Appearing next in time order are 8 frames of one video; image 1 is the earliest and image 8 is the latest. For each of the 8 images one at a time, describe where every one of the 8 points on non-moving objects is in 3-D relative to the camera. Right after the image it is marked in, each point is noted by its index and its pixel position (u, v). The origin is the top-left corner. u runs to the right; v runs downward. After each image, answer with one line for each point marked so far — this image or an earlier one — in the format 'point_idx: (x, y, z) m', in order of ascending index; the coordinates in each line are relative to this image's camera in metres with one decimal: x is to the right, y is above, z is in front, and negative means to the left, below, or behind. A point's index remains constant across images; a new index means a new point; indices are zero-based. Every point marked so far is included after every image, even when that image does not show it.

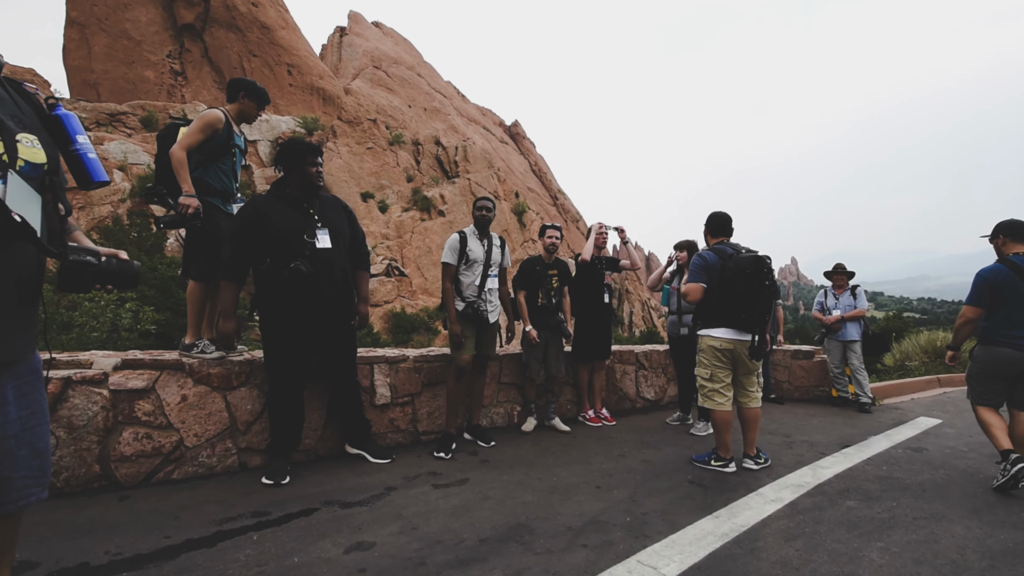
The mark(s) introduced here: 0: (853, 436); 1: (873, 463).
0: (+4.0, -1.7, +5.5) m
1: (+3.4, -1.7, +4.4) m
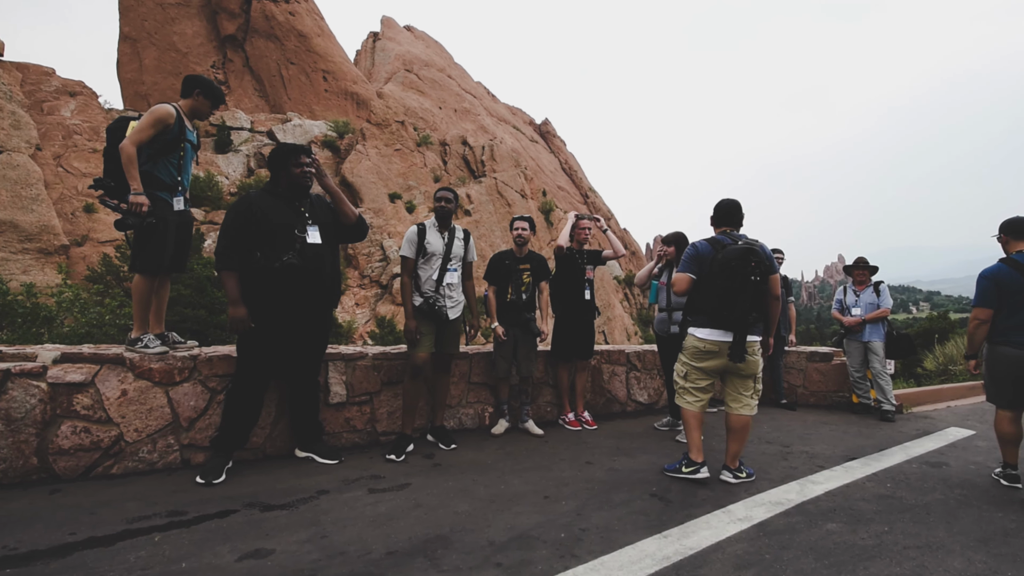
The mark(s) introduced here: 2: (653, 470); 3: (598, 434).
0: (+3.8, -1.7, +4.9) m
1: (+3.1, -1.6, +3.9) m
2: (+1.2, -1.5, +3.9) m
3: (+0.9, -1.5, +4.9) m
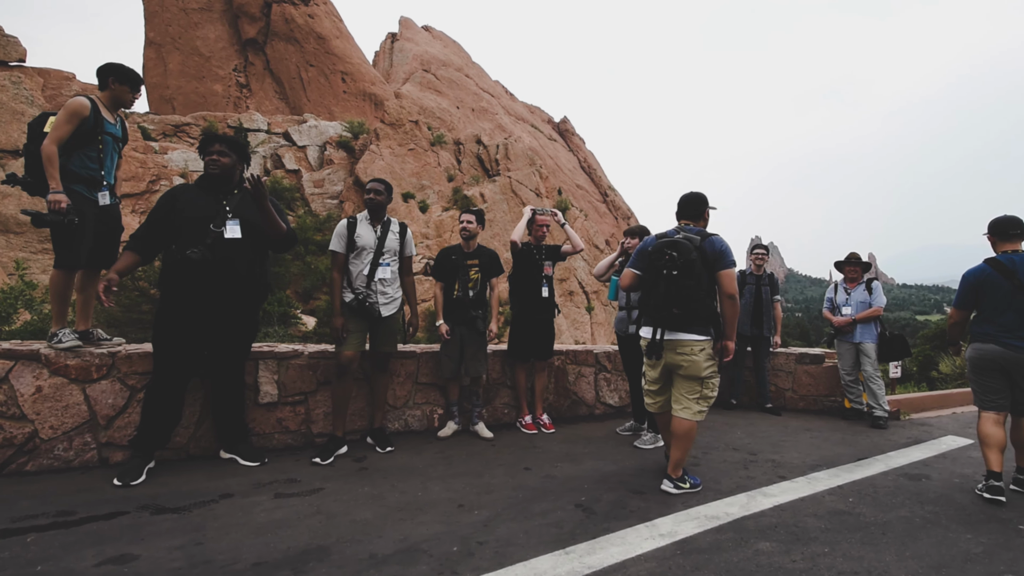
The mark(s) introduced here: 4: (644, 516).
0: (+3.3, -1.7, +4.6) m
1: (+2.5, -1.6, +3.6) m
2: (+0.6, -1.5, +3.7) m
3: (+0.4, -1.5, +4.7) m
4: (+0.8, -1.5, +3.0) m
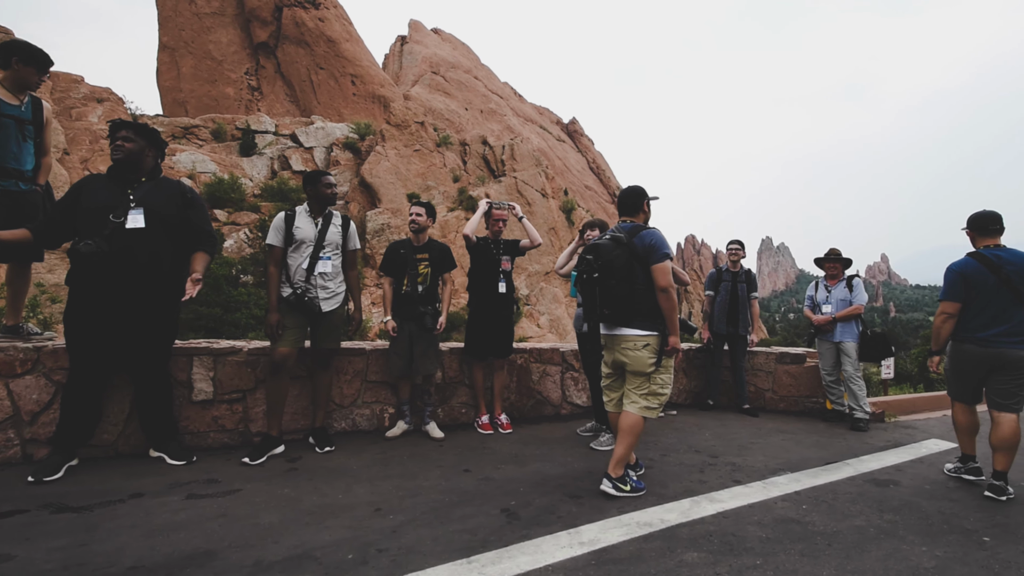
0: (+2.8, -1.6, +4.4) m
1: (+2.1, -1.5, +3.4) m
2: (+0.2, -1.4, +3.5) m
3: (-0.1, -1.5, +4.5) m
4: (+0.4, -1.4, +2.8) m
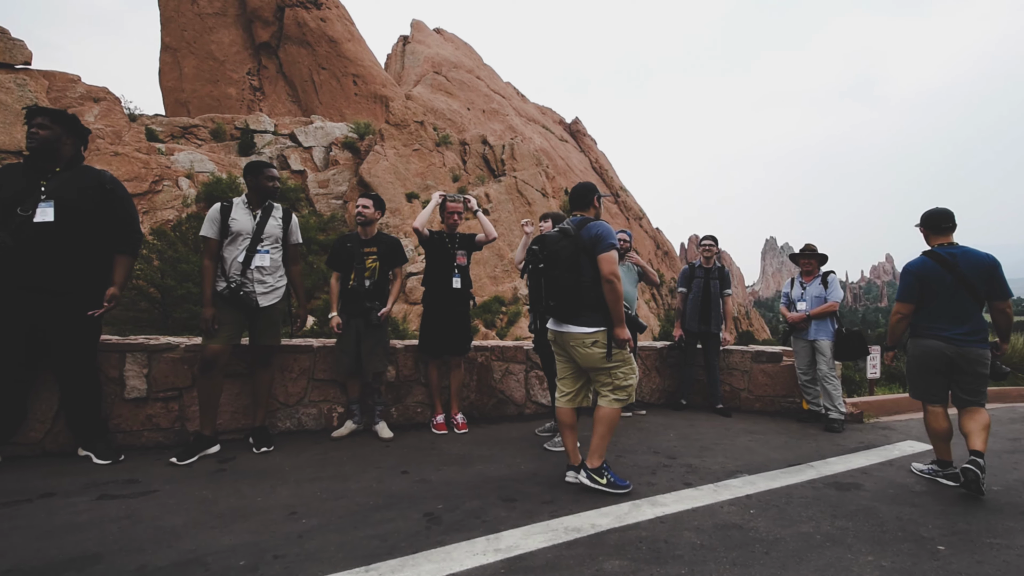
0: (+2.4, -1.6, +4.2) m
1: (+1.6, -1.5, +3.2) m
2: (-0.3, -1.4, +3.3) m
3: (-0.5, -1.4, +4.4) m
4: (-0.1, -1.4, +2.7) m
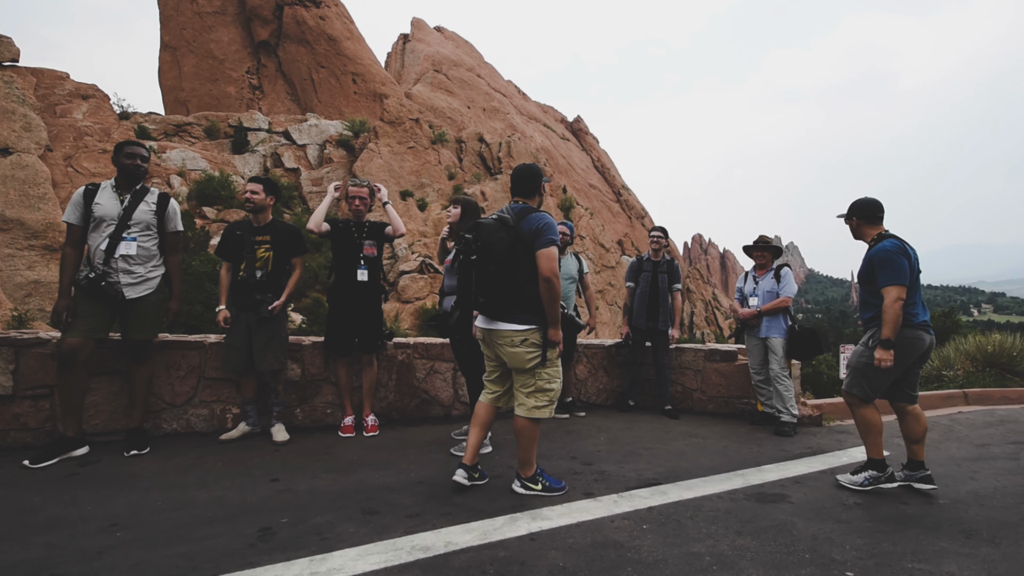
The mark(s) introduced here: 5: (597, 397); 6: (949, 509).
0: (+1.6, -1.5, +3.8) m
1: (+0.8, -1.4, +2.9) m
2: (-1.1, -1.3, +3.0) m
3: (-1.3, -1.3, +4.1) m
4: (-0.9, -1.3, +2.3) m
5: (+1.1, -1.4, +5.8) m
6: (+3.2, -1.6, +3.4) m
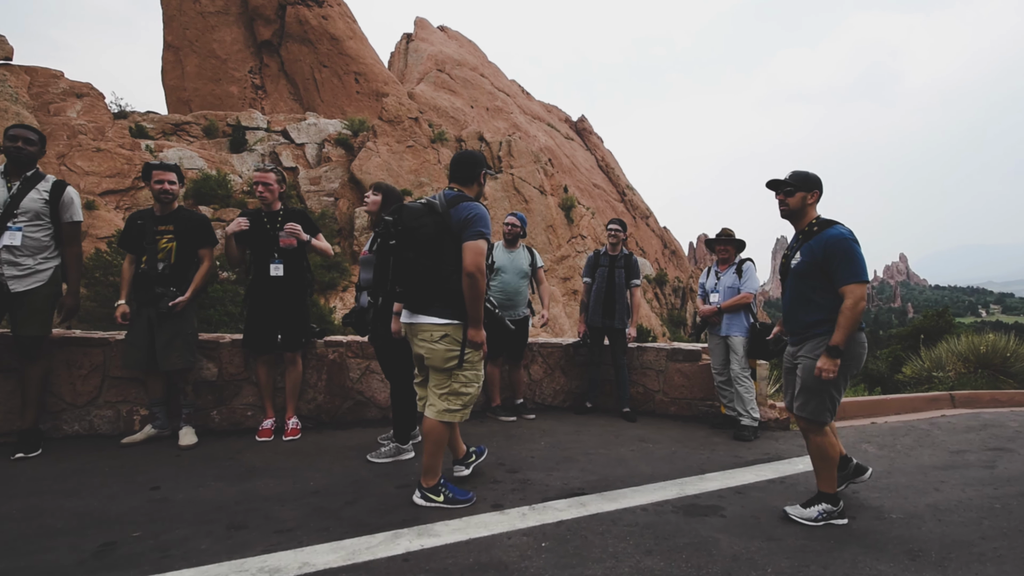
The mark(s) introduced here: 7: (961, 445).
0: (+1.0, -1.5, +3.6) m
1: (+0.2, -1.4, +2.6) m
2: (-1.7, -1.3, +2.8) m
3: (-1.9, -1.3, +3.8) m
4: (-1.5, -1.3, +2.1) m
5: (+0.5, -1.3, +5.5) m
6: (+2.5, -1.6, +3.1) m
7: (+4.9, -1.7, +5.1) m
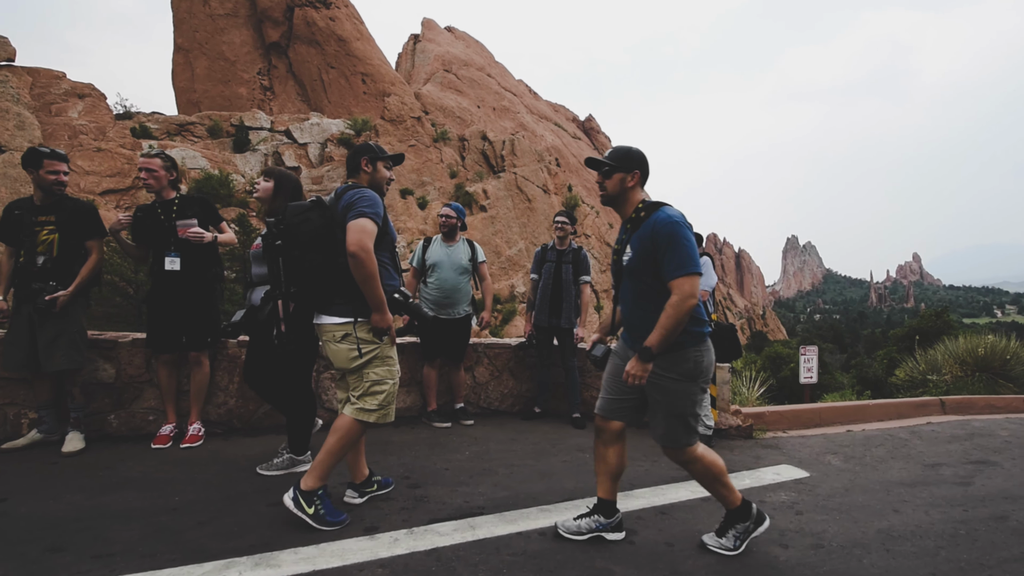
0: (+0.3, -1.4, +3.2) m
1: (-0.5, -1.3, +2.3) m
2: (-2.4, -1.2, +2.5) m
3: (-2.6, -1.3, +3.5) m
4: (-2.2, -1.2, +1.8) m
5: (-0.1, -1.3, +5.2) m
6: (+1.9, -1.5, +2.7) m
7: (+4.3, -1.7, +4.7) m
